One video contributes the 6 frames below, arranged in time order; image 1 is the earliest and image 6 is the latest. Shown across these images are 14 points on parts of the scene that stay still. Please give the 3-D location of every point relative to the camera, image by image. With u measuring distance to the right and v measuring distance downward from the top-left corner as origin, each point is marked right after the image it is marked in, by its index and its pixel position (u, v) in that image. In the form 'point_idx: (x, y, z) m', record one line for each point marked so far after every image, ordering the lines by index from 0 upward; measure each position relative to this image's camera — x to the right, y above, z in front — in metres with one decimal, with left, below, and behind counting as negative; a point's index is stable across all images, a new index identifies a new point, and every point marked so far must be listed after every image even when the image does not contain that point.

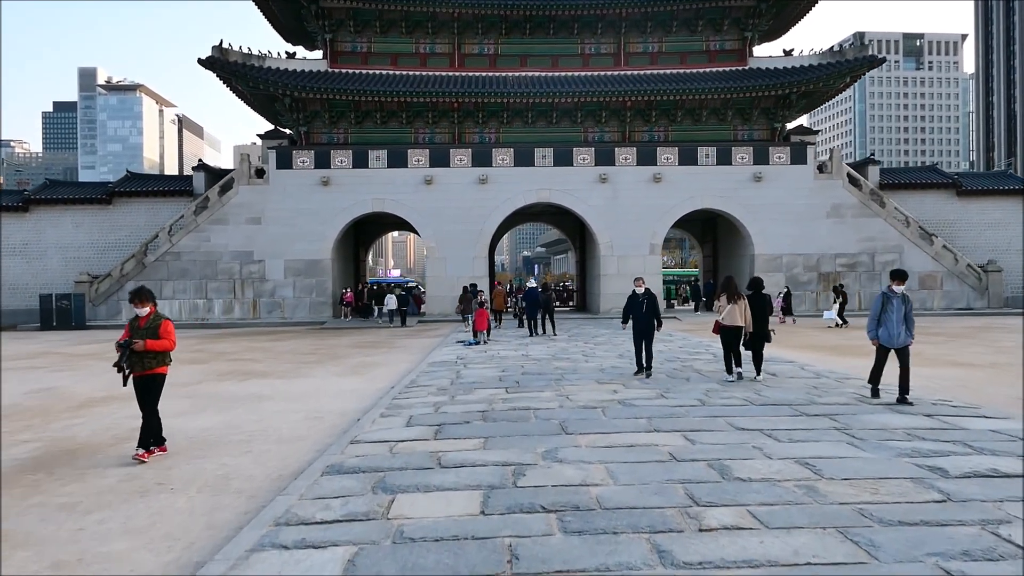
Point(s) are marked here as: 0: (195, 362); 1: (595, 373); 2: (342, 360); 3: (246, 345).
0: (-4.5, -1.1, +12.8) m
1: (+0.8, -0.8, +9.0) m
2: (-2.4, -1.0, +12.6) m
3: (-4.9, -1.1, +16.7) m
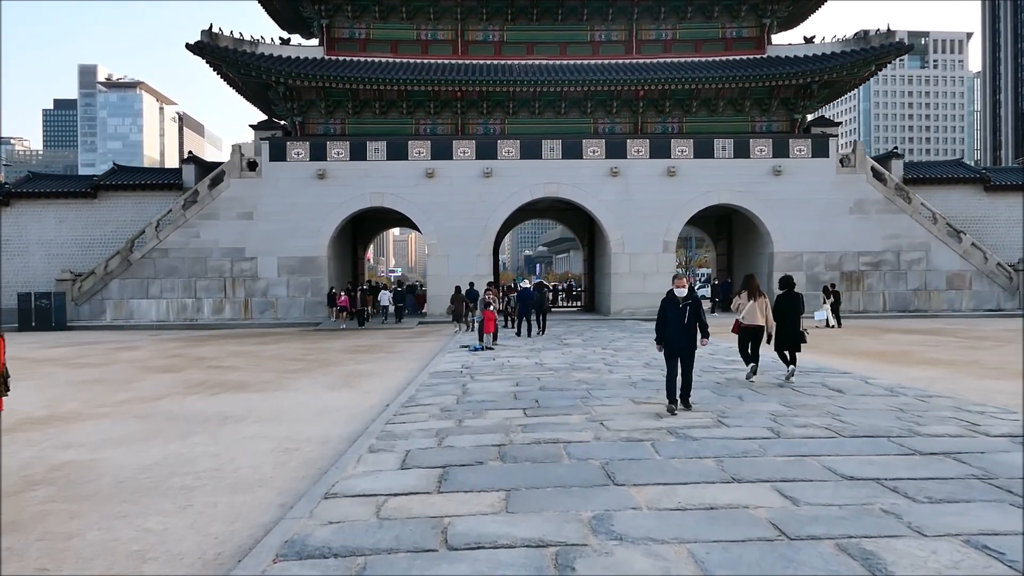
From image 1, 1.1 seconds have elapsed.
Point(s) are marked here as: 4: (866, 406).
0: (-4.3, -1.0, +11.4) m
1: (+1.0, -0.8, +7.6) m
2: (-2.2, -1.0, +11.3) m
3: (-4.8, -1.0, +15.4) m
4: (+2.5, -0.9, +6.4) m
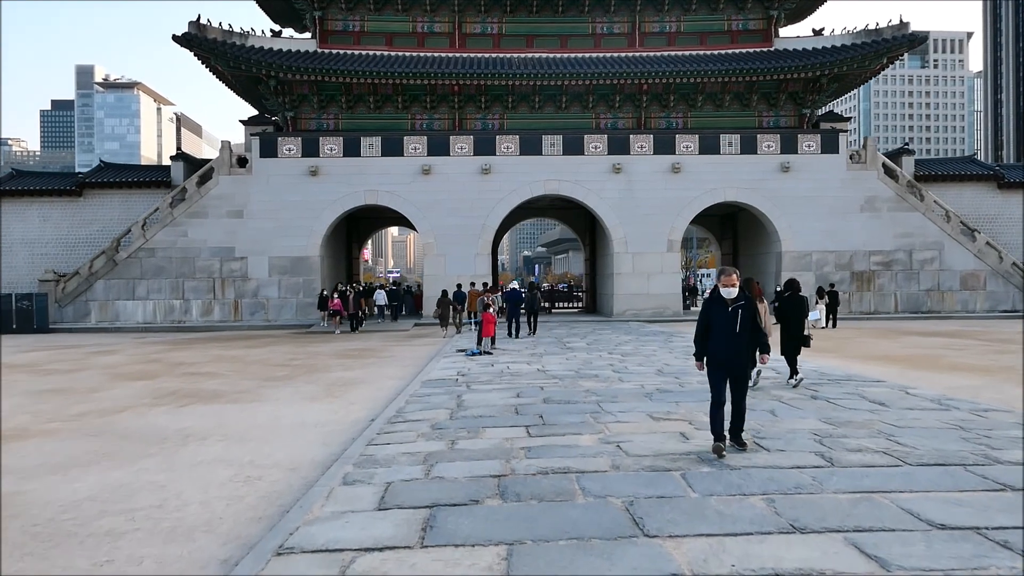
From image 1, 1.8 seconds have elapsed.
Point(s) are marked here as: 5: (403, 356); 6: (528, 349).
0: (-4.3, -1.1, +10.6) m
1: (+1.0, -0.8, +6.8) m
2: (-2.2, -1.0, +10.4) m
3: (-4.8, -1.0, +14.5) m
4: (+2.6, -0.9, +5.6) m
5: (-1.6, -1.0, +13.0) m
6: (+0.2, -0.9, +13.0) m
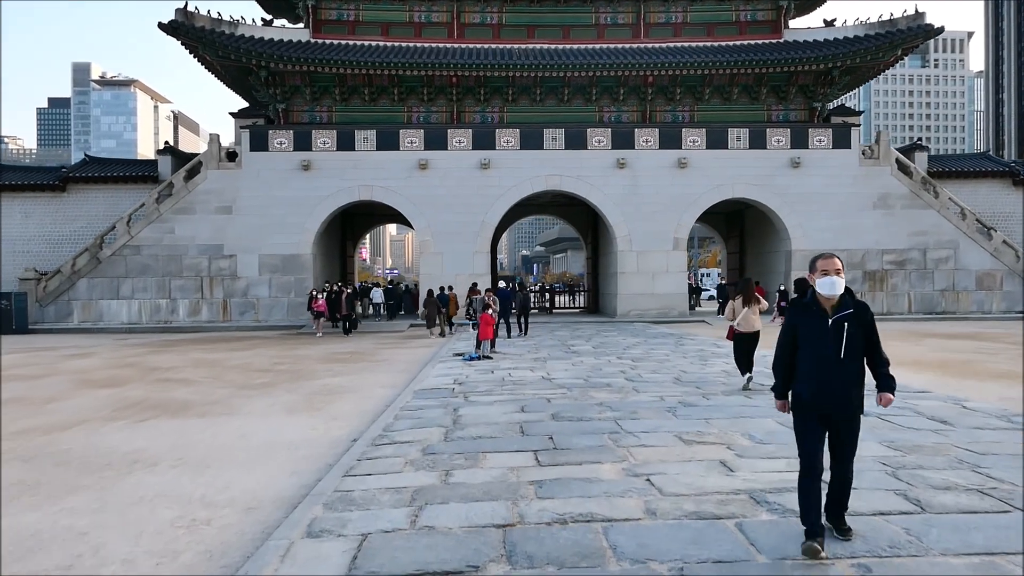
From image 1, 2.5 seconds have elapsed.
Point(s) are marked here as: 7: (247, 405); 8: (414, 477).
0: (-4.3, -1.0, +9.7) m
1: (+1.0, -0.8, +5.9) m
2: (-2.2, -1.0, +9.5) m
3: (-4.8, -1.0, +13.6) m
4: (+2.6, -0.9, +4.7) m
5: (-1.6, -1.0, +12.1) m
6: (+0.2, -0.9, +12.1) m
7: (-2.3, -1.0, +7.7) m
8: (-0.5, -0.9, +4.3) m
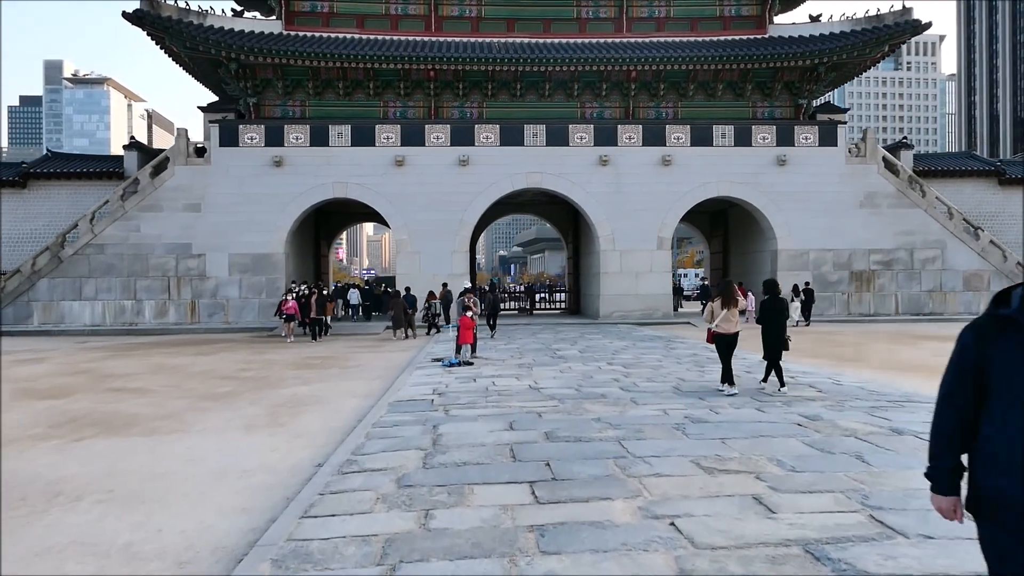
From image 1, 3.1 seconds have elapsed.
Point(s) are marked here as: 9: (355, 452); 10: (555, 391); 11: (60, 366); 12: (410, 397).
0: (-4.5, -1.0, +8.8) m
1: (+0.9, -0.9, +5.2) m
2: (-2.4, -1.0, +8.7) m
3: (-5.0, -1.0, +12.8) m
4: (+2.5, -0.9, +4.1) m
5: (-1.8, -1.0, +11.3) m
6: (0.0, -0.9, +11.4) m
7: (-2.4, -1.0, +6.9) m
8: (-0.5, -0.9, +3.5) m
9: (-0.9, -0.9, +5.1) m
10: (+0.4, -0.9, +7.6) m
11: (-6.1, -1.1, +12.1) m
12: (-0.9, -0.9, +7.6) m
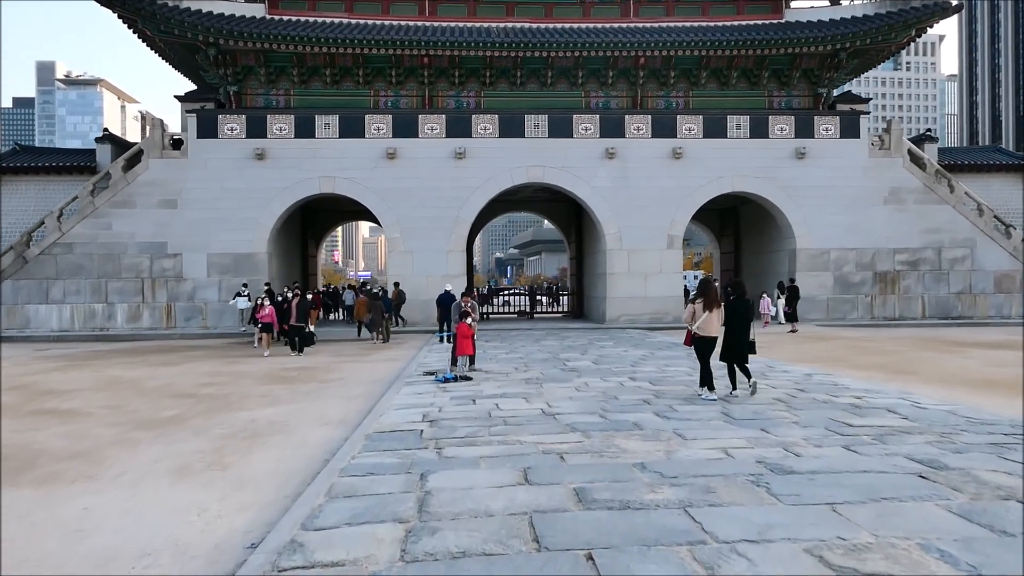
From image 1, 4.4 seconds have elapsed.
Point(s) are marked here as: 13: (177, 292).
0: (-4.4, -1.1, +7.3) m
1: (+1.0, -0.9, +3.7) m
2: (-2.3, -1.0, +7.2) m
3: (-5.0, -1.1, +11.3) m
4: (+2.6, -0.9, +2.6) m
5: (-1.7, -1.0, +9.8) m
6: (+0.1, -0.9, +9.9) m
7: (-2.3, -1.0, +5.4) m
8: (-0.4, -0.9, +2.0) m
9: (-0.8, -0.9, +3.6) m
10: (+0.4, -0.9, +6.1) m
11: (-6.1, -1.1, +10.6) m
12: (-0.8, -0.9, +6.1) m
13: (-7.3, -0.1, +19.5) m
